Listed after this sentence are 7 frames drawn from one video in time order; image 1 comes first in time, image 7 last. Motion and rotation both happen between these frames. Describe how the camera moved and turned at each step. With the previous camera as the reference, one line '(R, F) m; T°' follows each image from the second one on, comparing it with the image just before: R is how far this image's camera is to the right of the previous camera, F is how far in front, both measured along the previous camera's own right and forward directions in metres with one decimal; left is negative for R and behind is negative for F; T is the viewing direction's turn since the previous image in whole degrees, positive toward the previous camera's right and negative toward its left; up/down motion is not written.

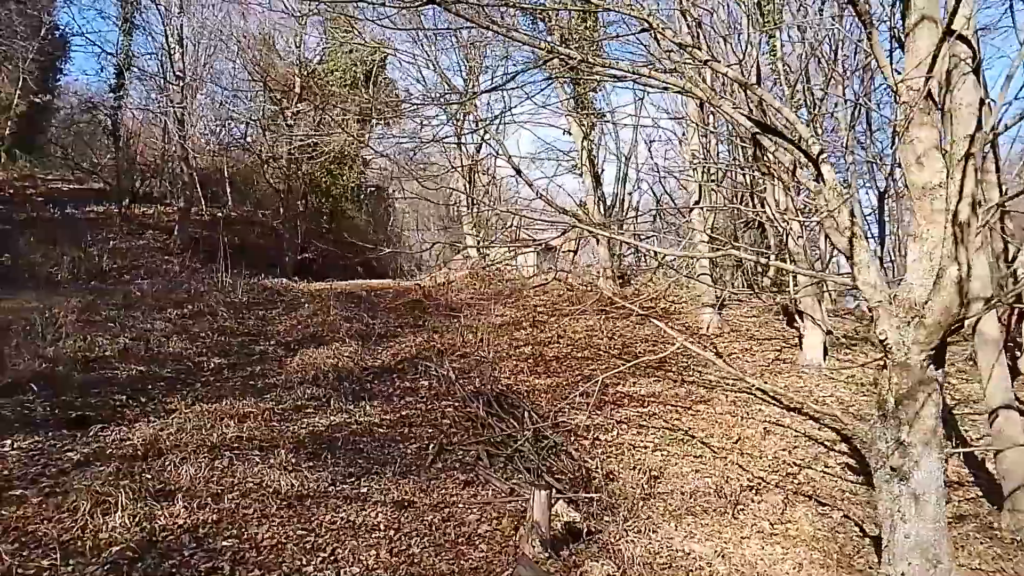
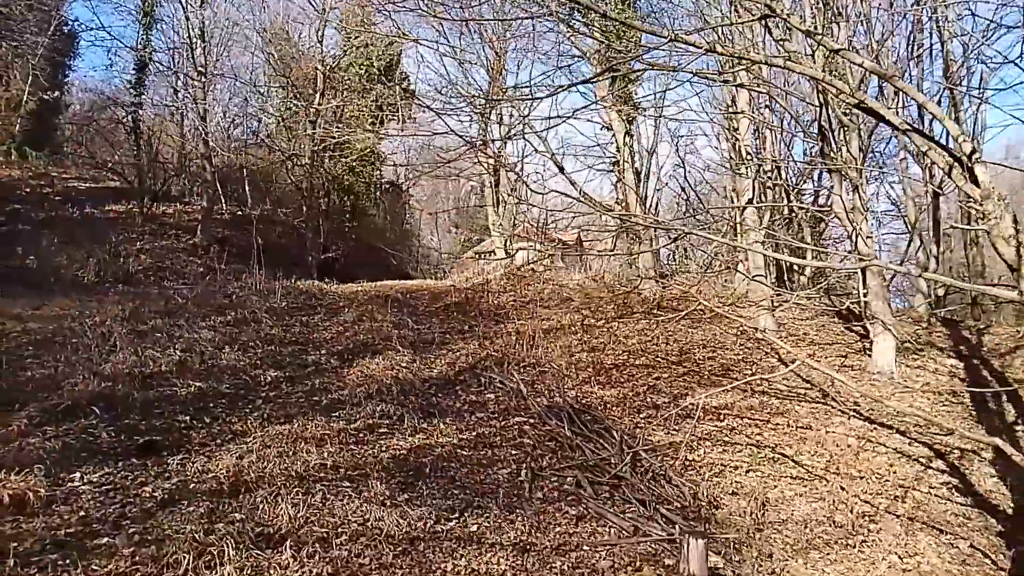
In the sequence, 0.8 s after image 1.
(-0.6, +0.4) m; 0°
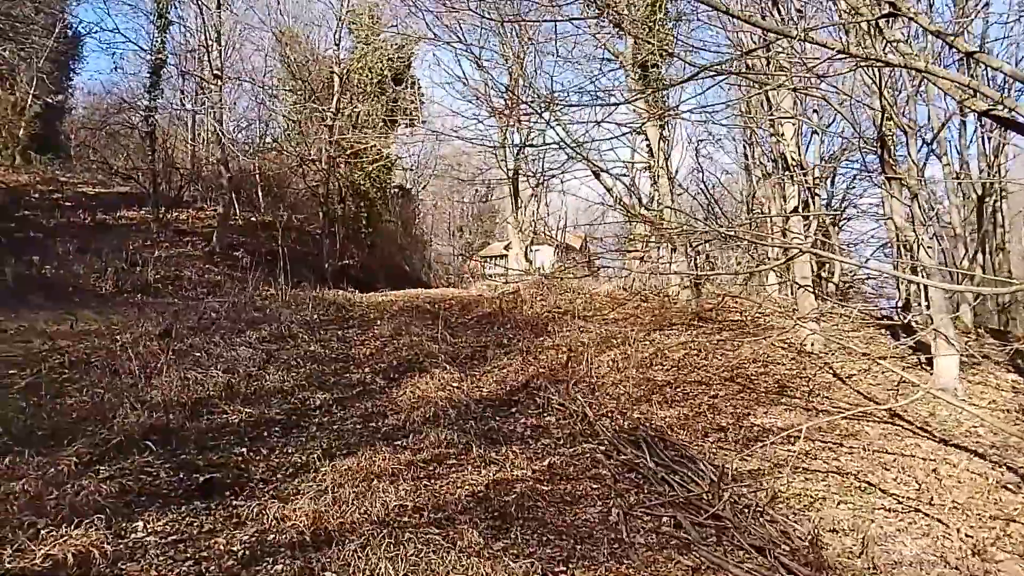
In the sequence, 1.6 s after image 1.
(-0.6, +0.4) m; 0°
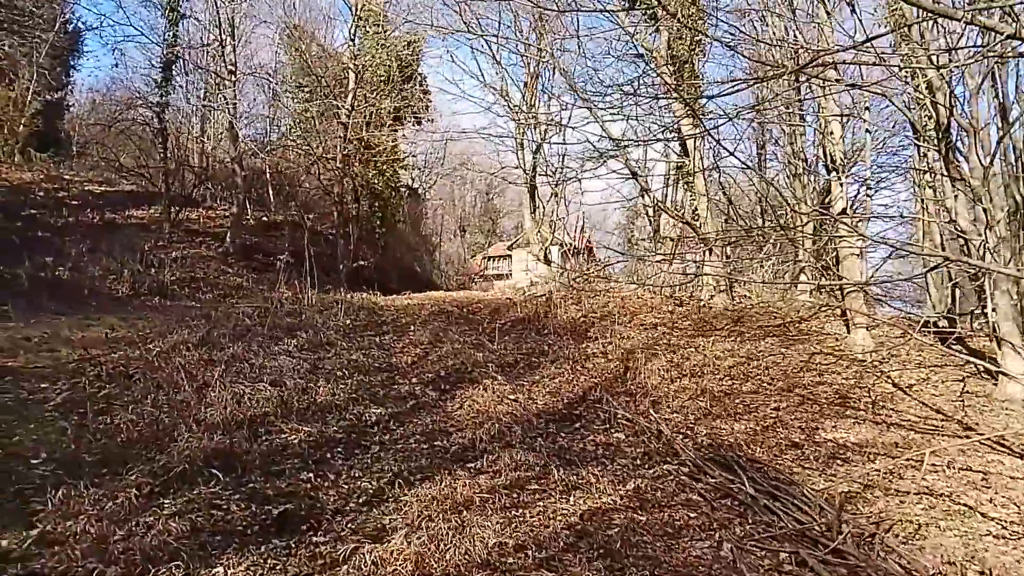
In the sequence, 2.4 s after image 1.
(-0.6, +0.4) m; 0°
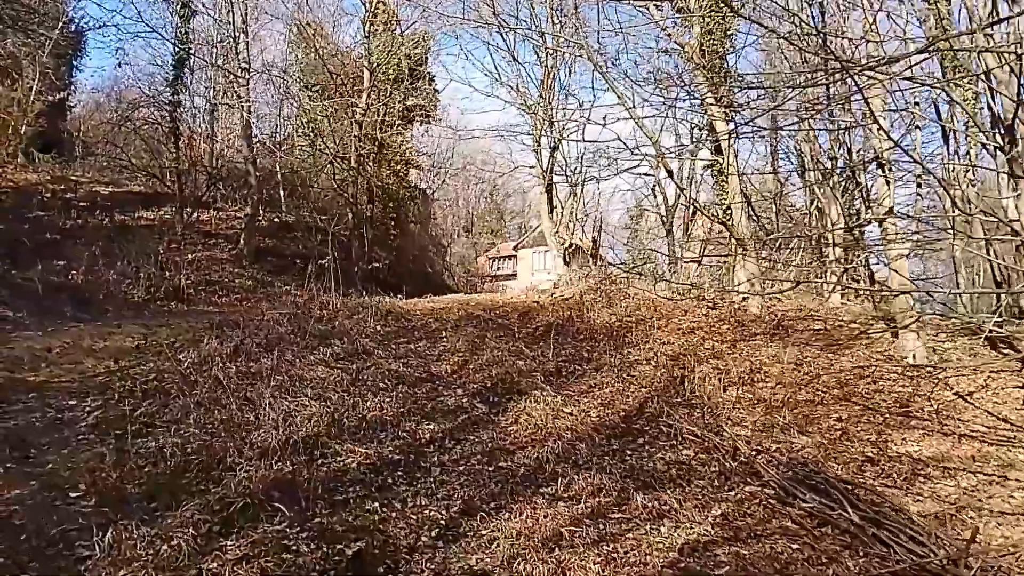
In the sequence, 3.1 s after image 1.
(-0.5, +0.4) m; 0°
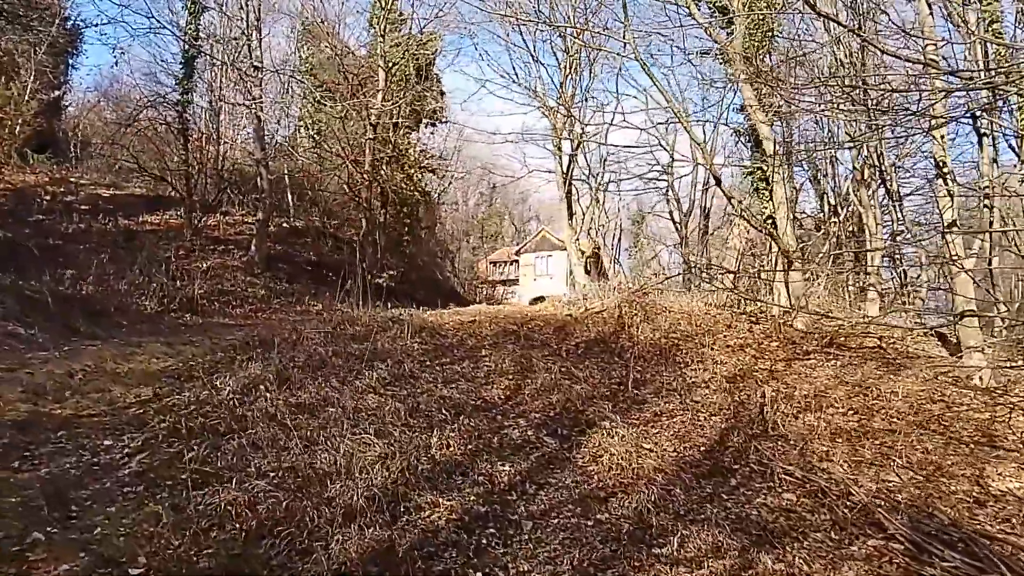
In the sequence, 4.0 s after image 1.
(-0.6, +0.6) m; +1°
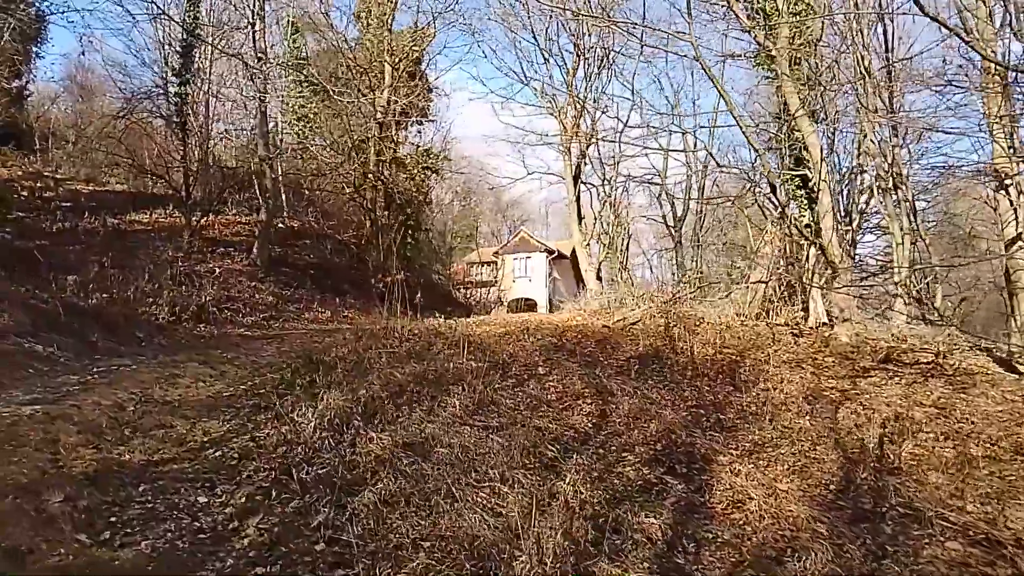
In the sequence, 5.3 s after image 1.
(-1.1, +0.7) m; +3°
